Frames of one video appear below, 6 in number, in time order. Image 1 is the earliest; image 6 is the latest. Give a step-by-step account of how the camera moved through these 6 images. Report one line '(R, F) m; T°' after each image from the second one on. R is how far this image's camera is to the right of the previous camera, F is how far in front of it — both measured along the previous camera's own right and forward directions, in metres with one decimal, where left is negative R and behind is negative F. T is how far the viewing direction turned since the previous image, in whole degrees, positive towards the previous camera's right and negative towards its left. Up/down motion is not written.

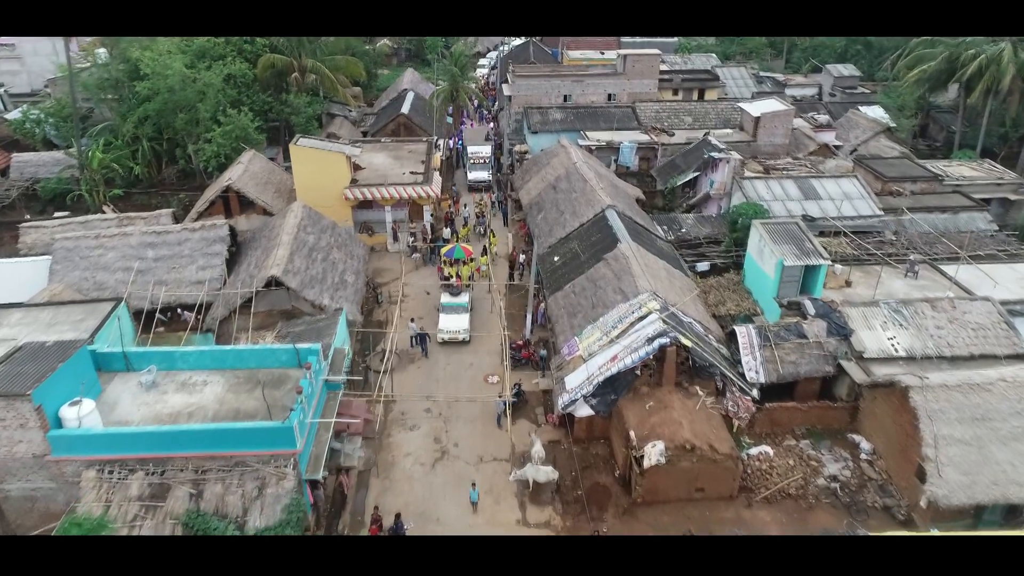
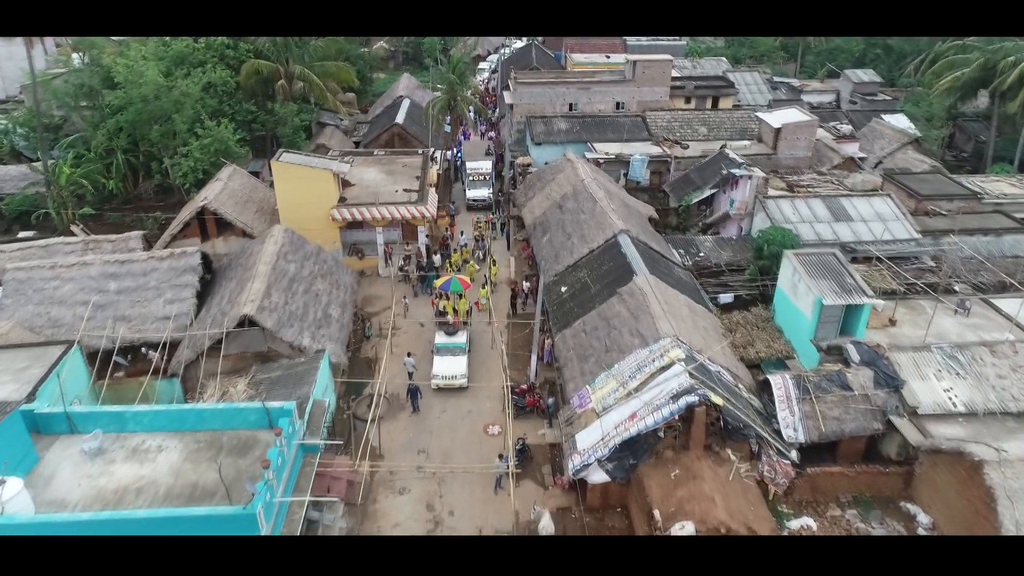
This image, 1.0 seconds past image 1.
(-0.1, +2.2) m; 0°
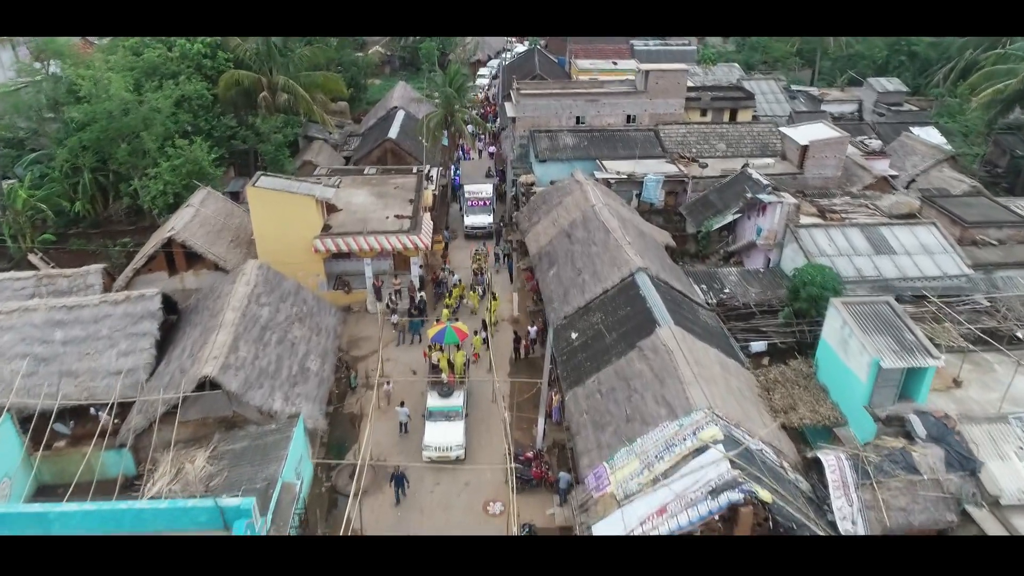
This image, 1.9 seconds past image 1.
(-0.1, +2.4) m; 0°
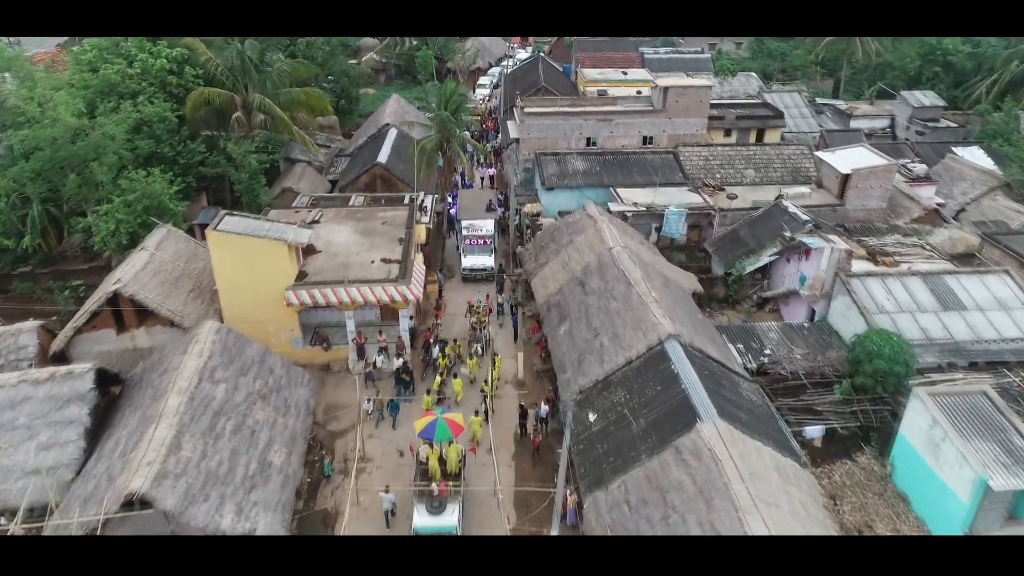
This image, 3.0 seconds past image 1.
(-0.1, +3.0) m; 0°
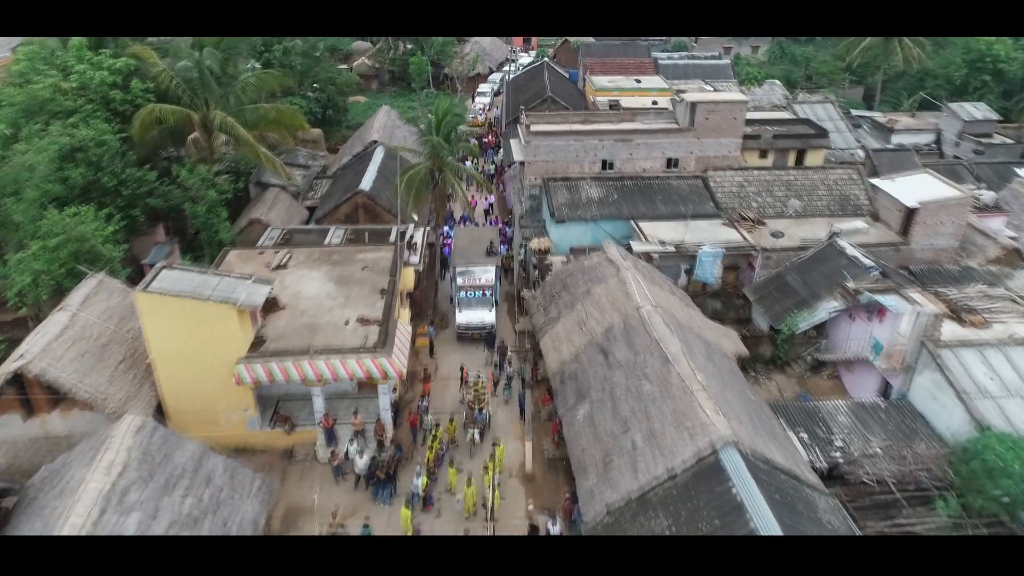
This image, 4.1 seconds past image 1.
(-0.1, +3.7) m; 0°
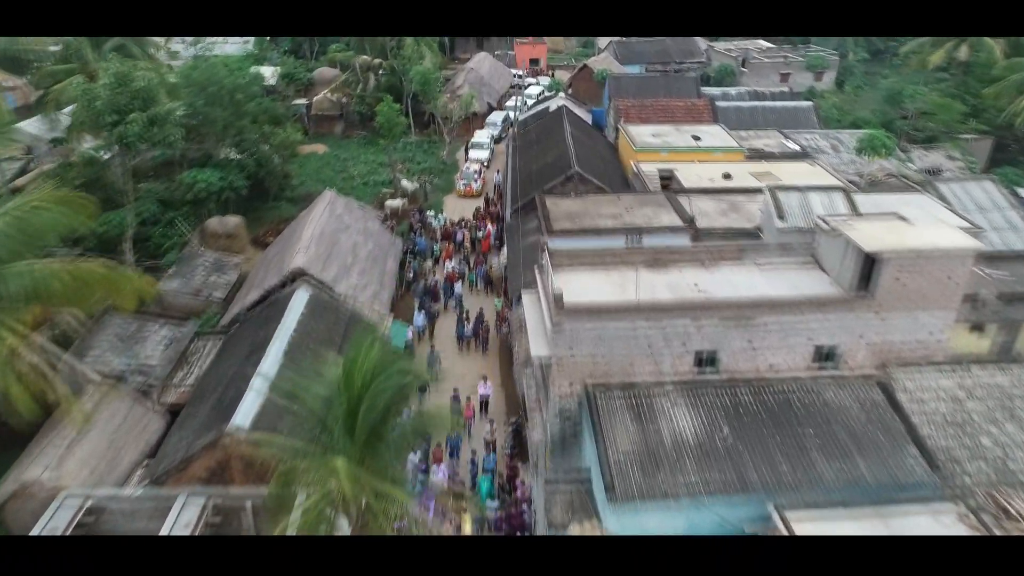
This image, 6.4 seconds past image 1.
(-0.3, +11.1) m; 0°
